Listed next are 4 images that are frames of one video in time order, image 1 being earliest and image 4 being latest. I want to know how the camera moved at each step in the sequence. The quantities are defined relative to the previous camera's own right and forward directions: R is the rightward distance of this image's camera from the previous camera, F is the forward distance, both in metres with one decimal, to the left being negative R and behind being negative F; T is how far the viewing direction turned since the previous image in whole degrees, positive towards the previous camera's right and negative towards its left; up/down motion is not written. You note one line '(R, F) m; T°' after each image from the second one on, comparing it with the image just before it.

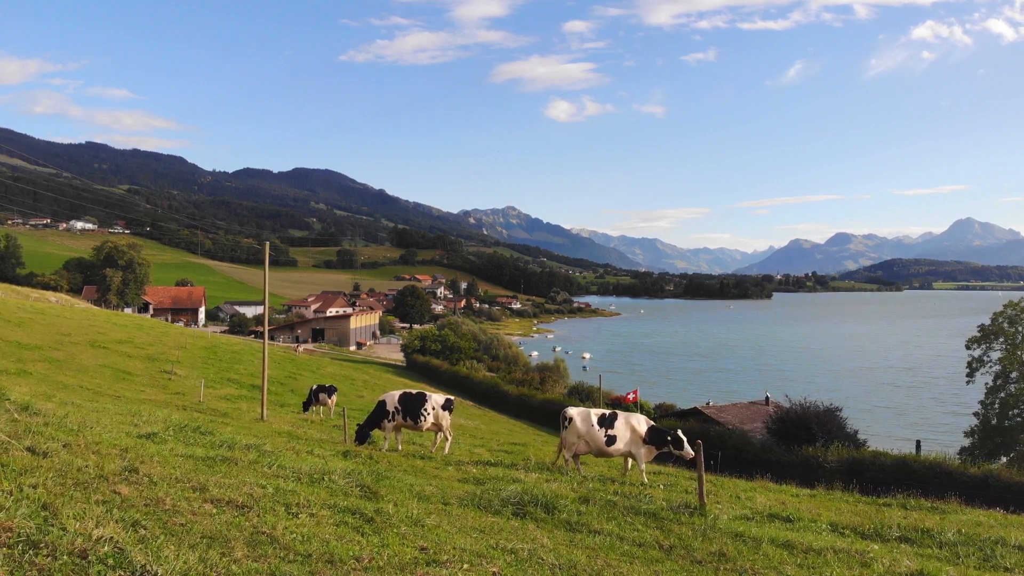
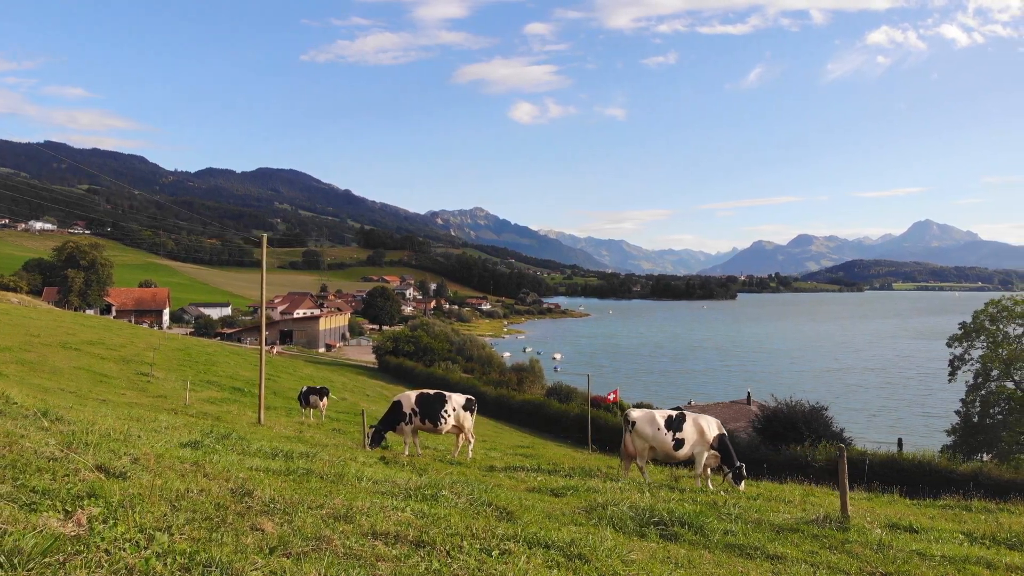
(-1.8, +1.3) m; +2°
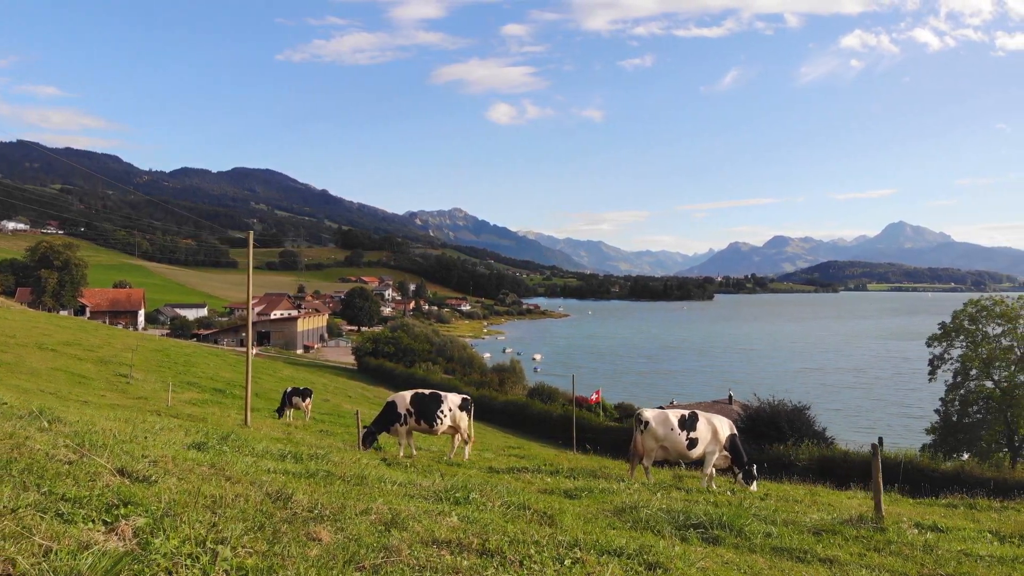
(-0.5, +0.3) m; +2°
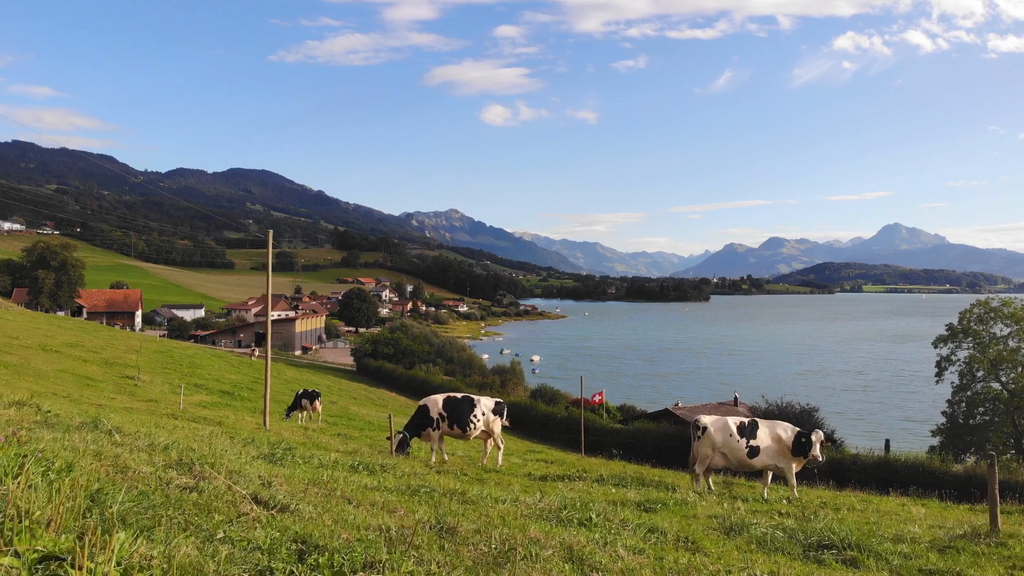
(-1.1, +0.5) m; 0°
